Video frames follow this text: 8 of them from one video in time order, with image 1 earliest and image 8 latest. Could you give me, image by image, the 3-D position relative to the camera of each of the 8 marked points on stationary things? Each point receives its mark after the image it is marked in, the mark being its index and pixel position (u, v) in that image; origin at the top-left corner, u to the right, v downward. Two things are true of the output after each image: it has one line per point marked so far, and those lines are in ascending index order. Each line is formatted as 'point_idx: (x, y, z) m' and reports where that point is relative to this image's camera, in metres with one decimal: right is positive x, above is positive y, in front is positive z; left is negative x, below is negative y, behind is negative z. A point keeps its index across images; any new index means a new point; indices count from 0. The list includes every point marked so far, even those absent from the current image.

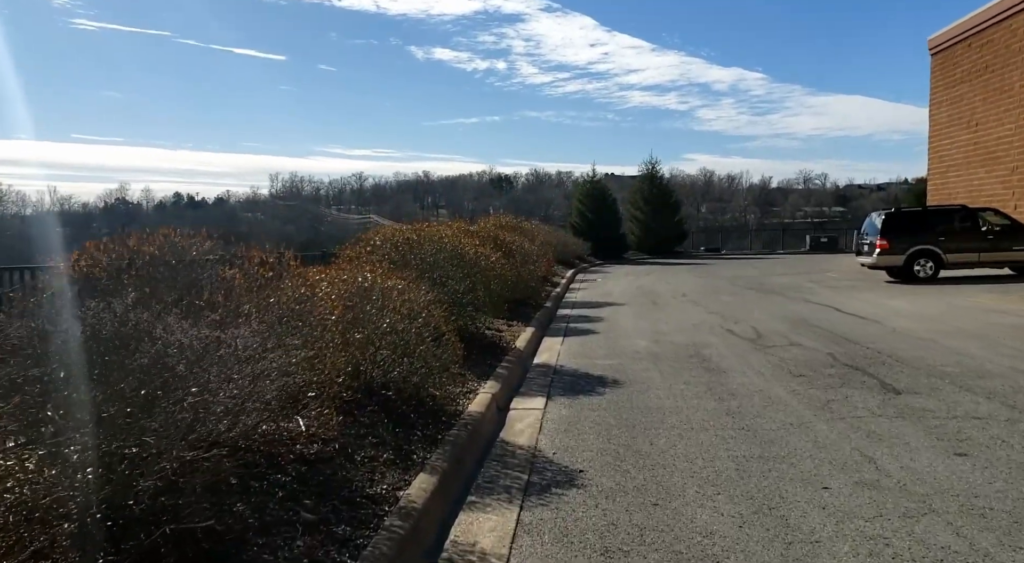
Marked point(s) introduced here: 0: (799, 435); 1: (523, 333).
0: (+2.6, -1.4, +6.3) m
1: (+0.2, -0.9, +12.2) m
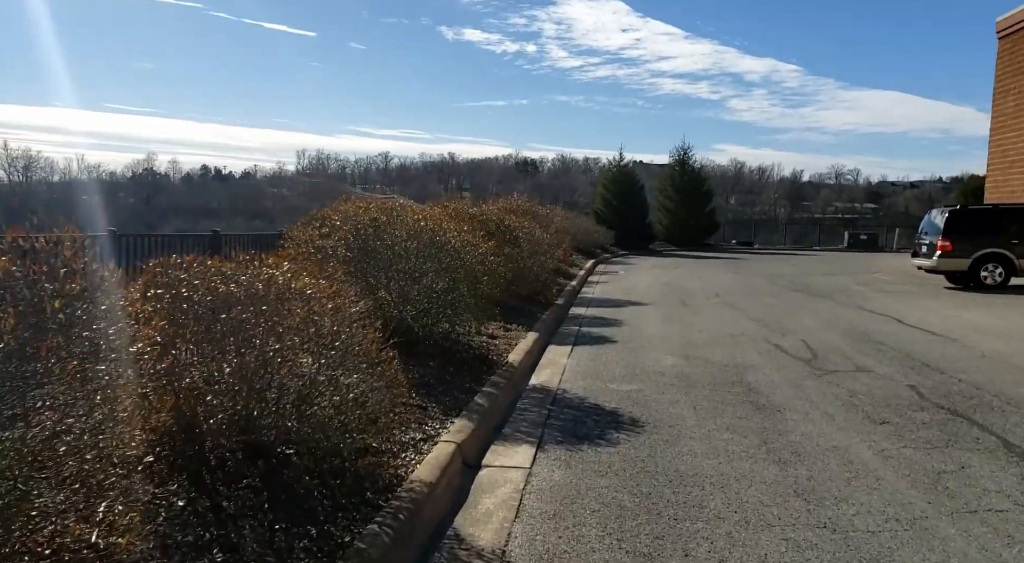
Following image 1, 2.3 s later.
0: (+2.3, -1.5, +4.0) m
1: (+0.1, -0.9, +10.0) m
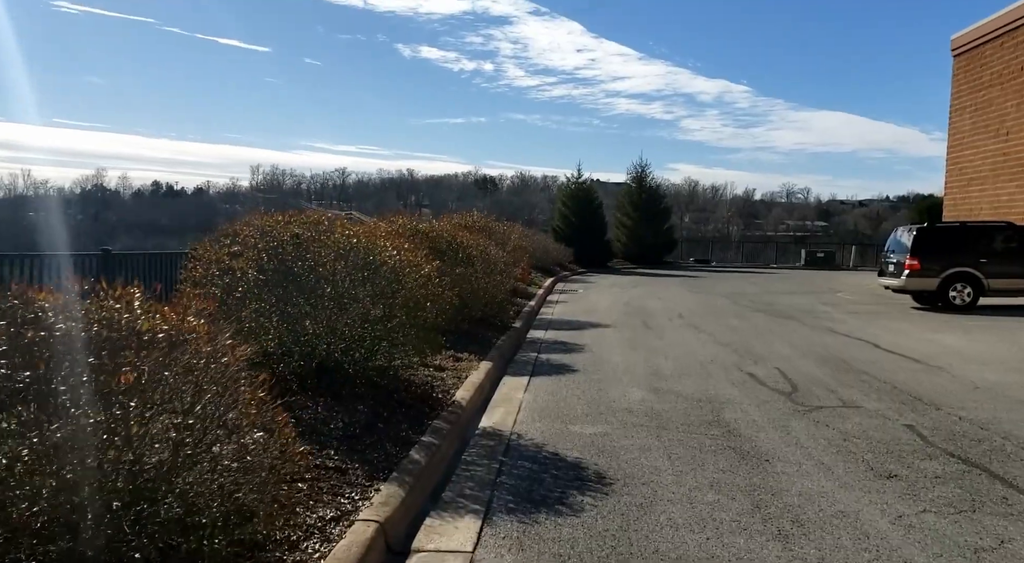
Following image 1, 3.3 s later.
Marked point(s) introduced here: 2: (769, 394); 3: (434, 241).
0: (+2.0, -1.7, +3.0) m
1: (-0.5, -1.2, +8.9) m
2: (+3.2, -1.4, +8.7) m
3: (-1.4, +0.7, +12.3) m
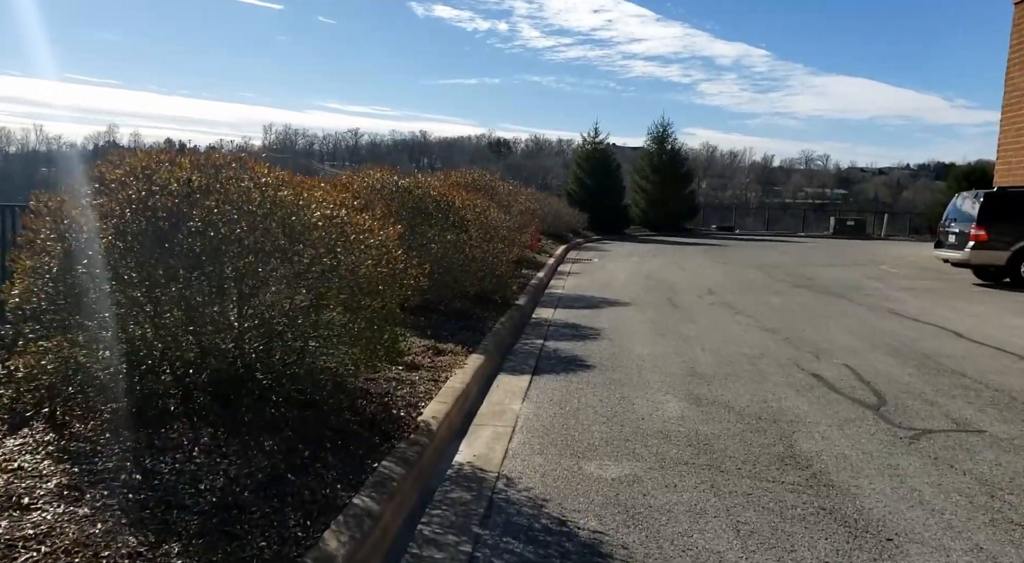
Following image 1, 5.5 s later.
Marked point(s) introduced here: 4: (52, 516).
0: (+1.9, -1.7, +0.8) m
1: (-0.6, -0.9, +6.7) m
2: (+3.2, -1.2, +6.5) m
3: (-1.3, +1.2, +10.1) m
4: (-2.0, -1.0, +3.0) m
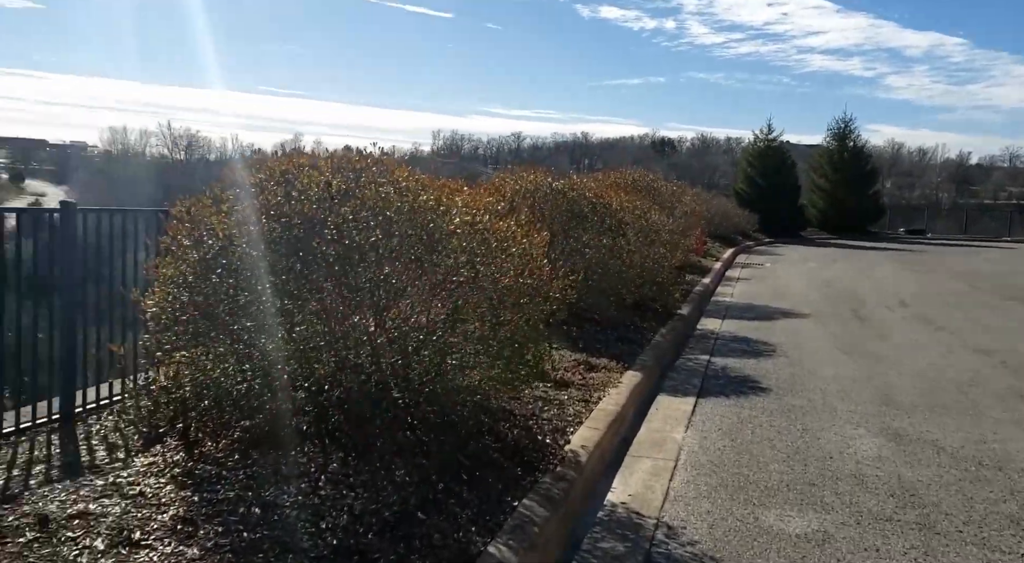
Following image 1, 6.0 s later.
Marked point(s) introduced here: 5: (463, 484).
0: (+1.9, -1.9, -0.2) m
1: (+0.8, -1.0, +6.1) m
2: (+4.4, -1.4, +5.0) m
3: (+0.9, +1.1, +9.5) m
4: (-1.4, -1.1, +2.8) m
5: (-0.3, -1.1, +3.9) m
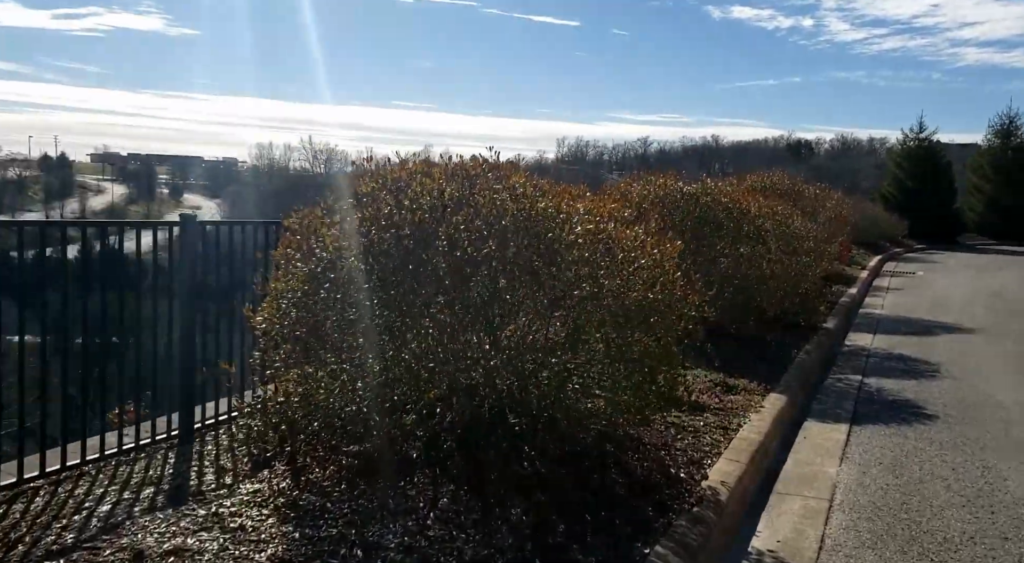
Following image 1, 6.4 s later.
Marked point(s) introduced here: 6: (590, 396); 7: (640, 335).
0: (+1.8, -1.9, -0.9) m
1: (+1.8, -1.1, +5.5) m
2: (+5.2, -1.5, +3.8) m
3: (+2.5, +0.9, +8.9) m
4: (-0.9, -1.1, +2.6) m
5: (+0.4, -1.2, +3.5) m
6: (+0.5, -0.6, +4.1) m
7: (+0.8, -0.3, +4.4) m
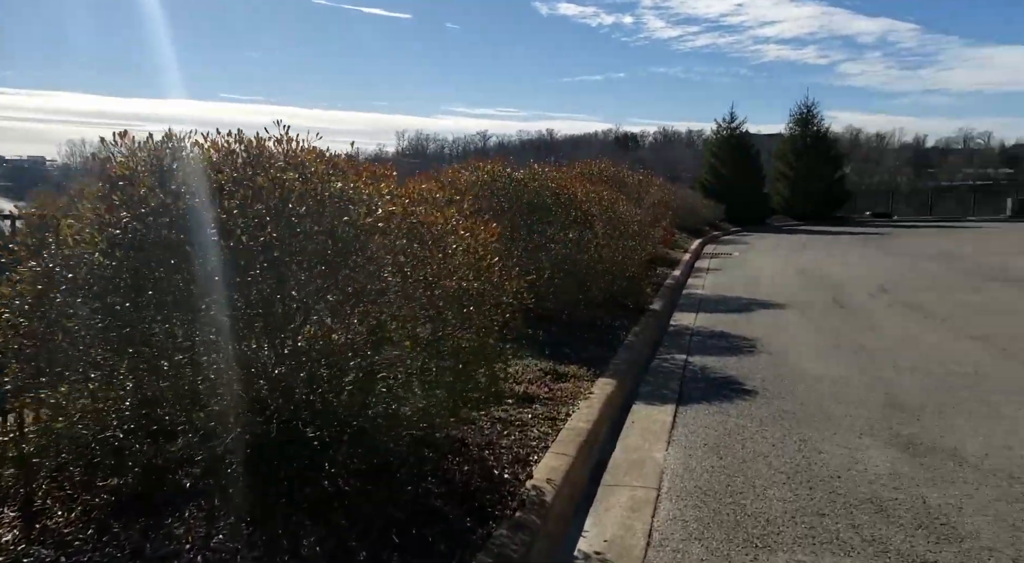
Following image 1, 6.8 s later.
0: (+1.8, -1.8, -0.9) m
1: (+0.5, -1.0, +5.3) m
2: (+4.1, -1.2, +4.4) m
3: (+0.3, +1.1, +8.8) m
4: (-1.6, -1.1, +1.9) m
5: (-0.5, -1.2, +3.1) m
6: (-0.5, -0.6, +3.7) m
7: (-0.3, -0.2, +4.0) m
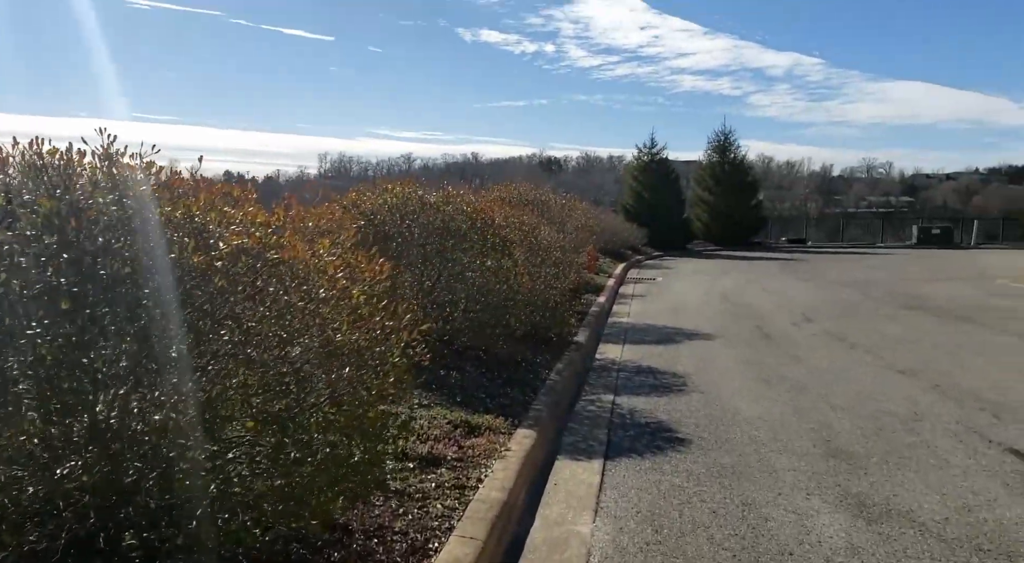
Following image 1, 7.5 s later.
0: (+1.8, -1.9, -1.5) m
1: (-0.2, -1.3, +4.5) m
2: (+3.5, -1.4, +4.0) m
3: (-0.7, +0.7, +8.0) m
4: (-1.9, -1.3, +0.9) m
5: (-0.9, -1.4, +2.2) m
6: (-1.0, -0.8, +2.8) m
7: (-0.8, -0.5, +3.2) m
